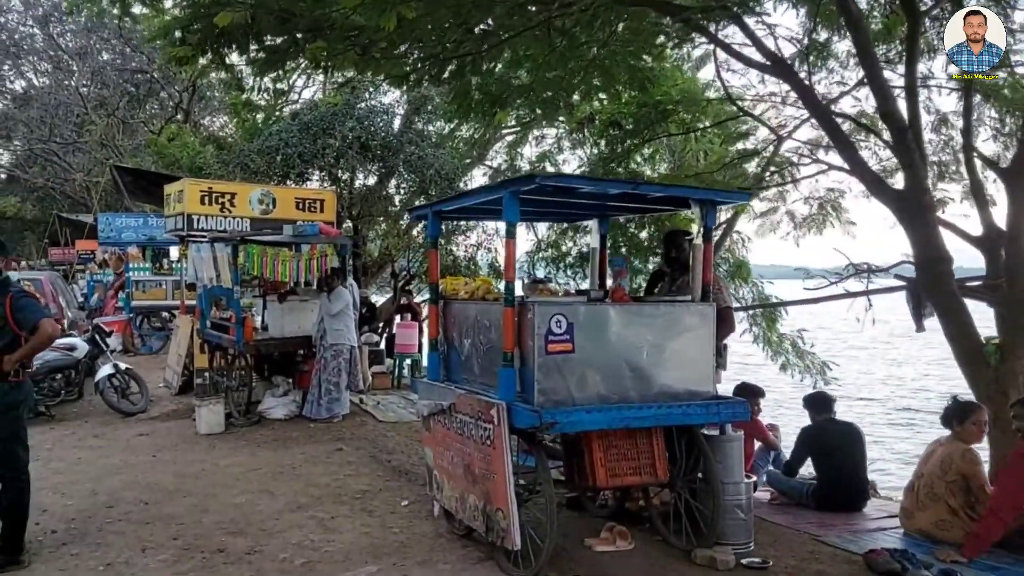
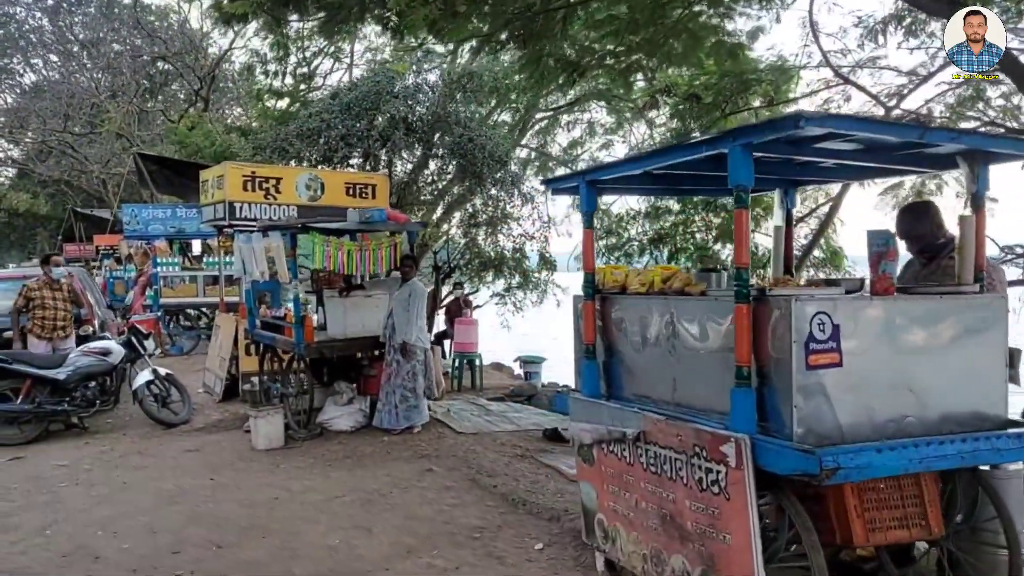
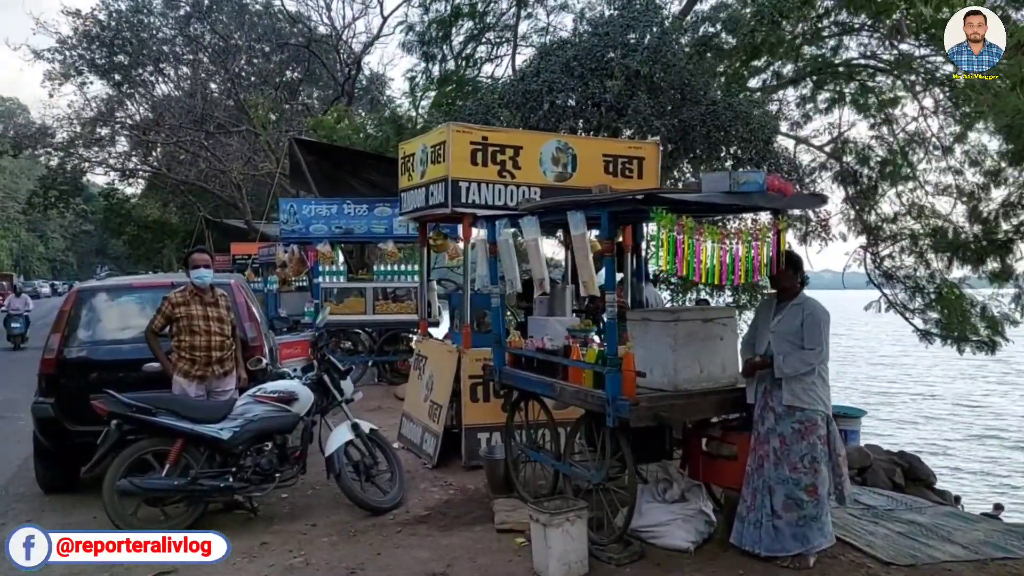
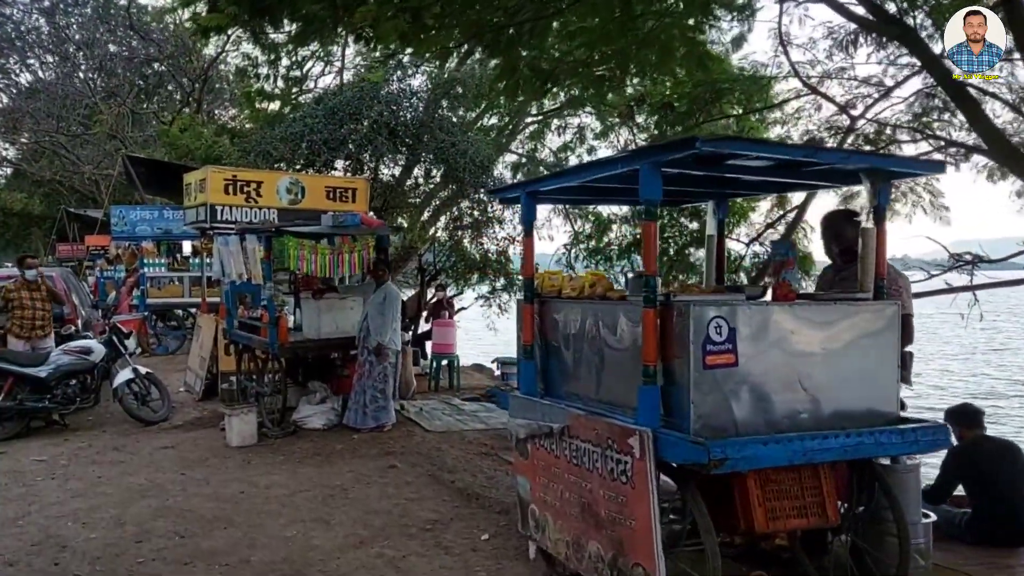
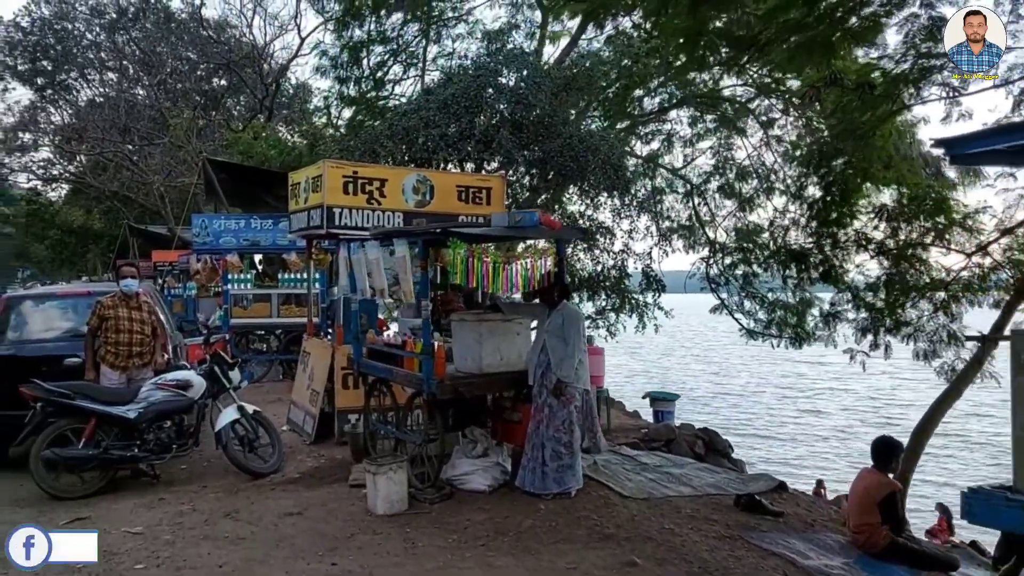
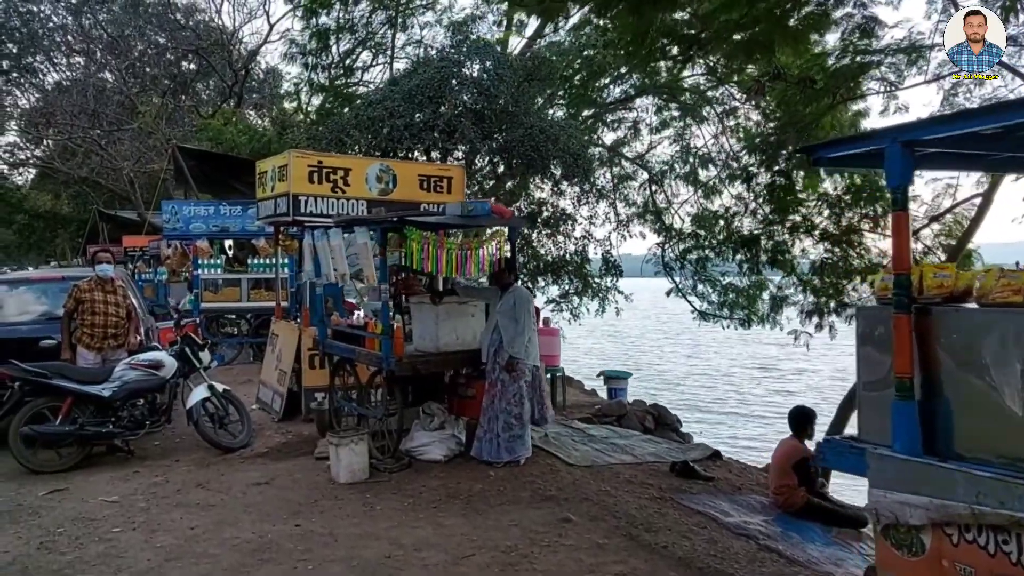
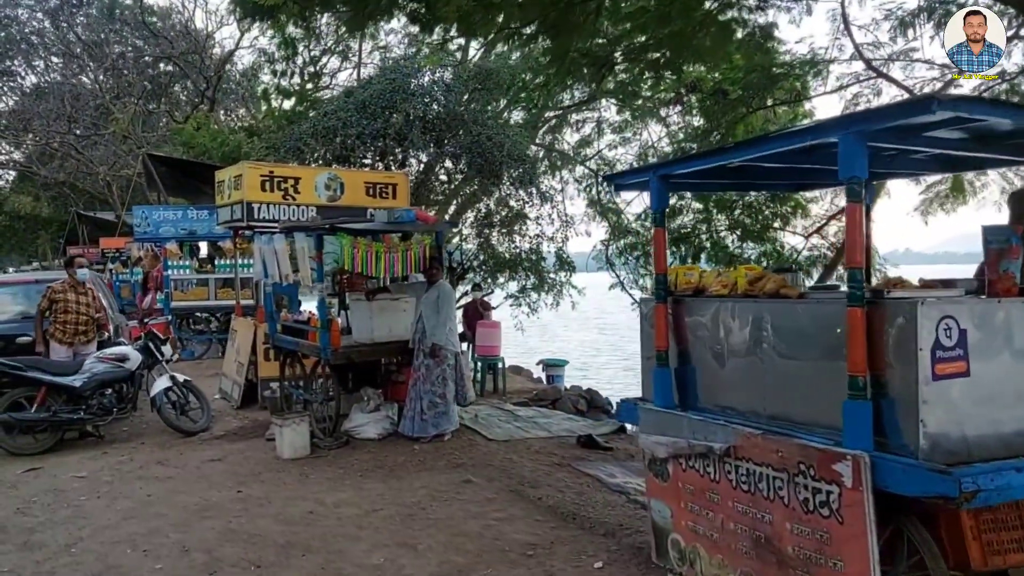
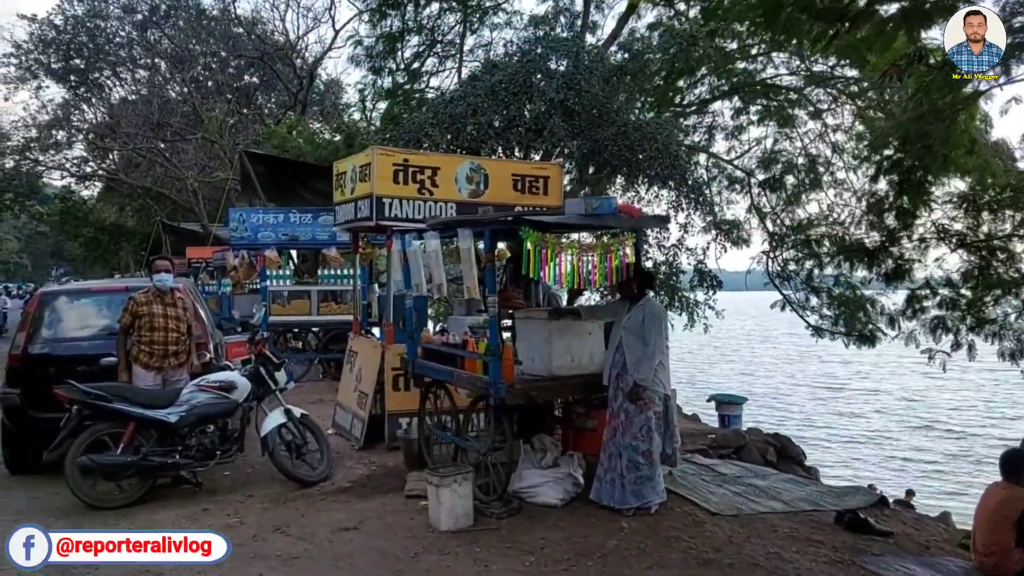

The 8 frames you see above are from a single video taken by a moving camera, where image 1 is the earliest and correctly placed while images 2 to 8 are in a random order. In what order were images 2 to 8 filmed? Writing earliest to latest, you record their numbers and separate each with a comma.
4, 2, 7, 6, 5, 8, 3
